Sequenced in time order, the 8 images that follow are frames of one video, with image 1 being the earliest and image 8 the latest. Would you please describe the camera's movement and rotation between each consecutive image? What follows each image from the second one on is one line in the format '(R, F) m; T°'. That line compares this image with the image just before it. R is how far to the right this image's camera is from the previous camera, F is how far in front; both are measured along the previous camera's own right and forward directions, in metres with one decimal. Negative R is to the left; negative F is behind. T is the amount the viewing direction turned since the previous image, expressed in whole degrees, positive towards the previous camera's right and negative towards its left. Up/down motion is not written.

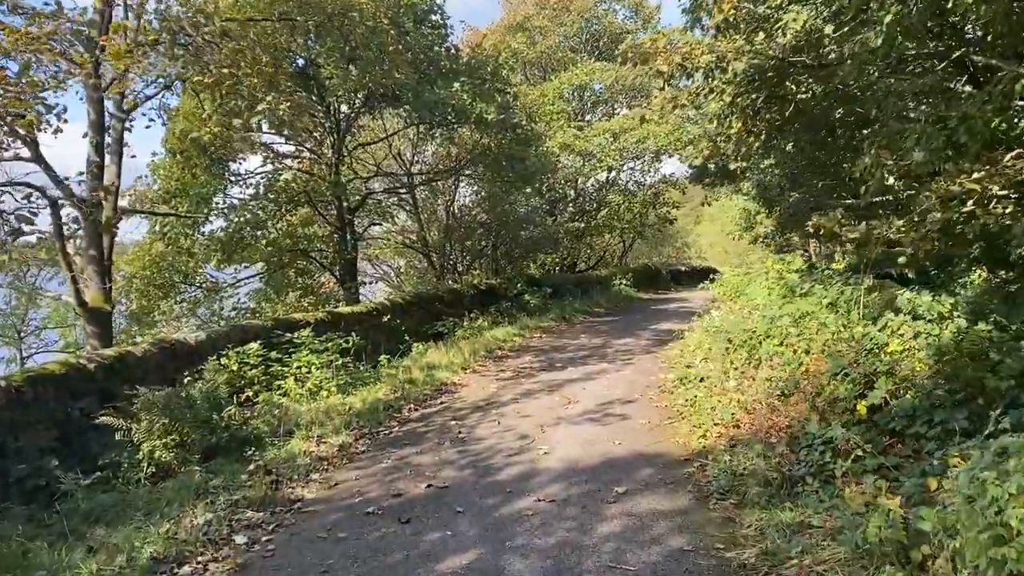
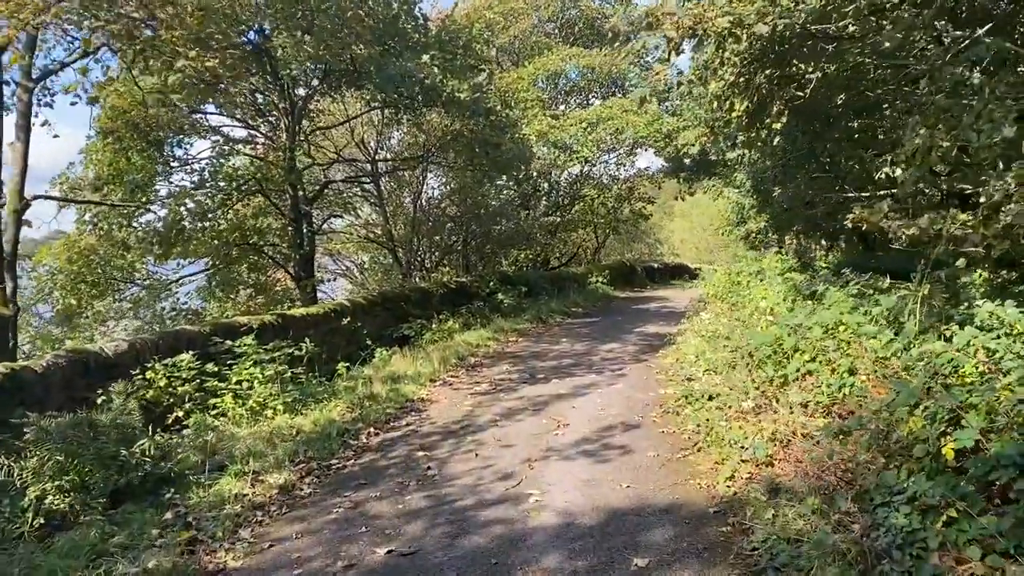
(-0.1, +1.1) m; +2°
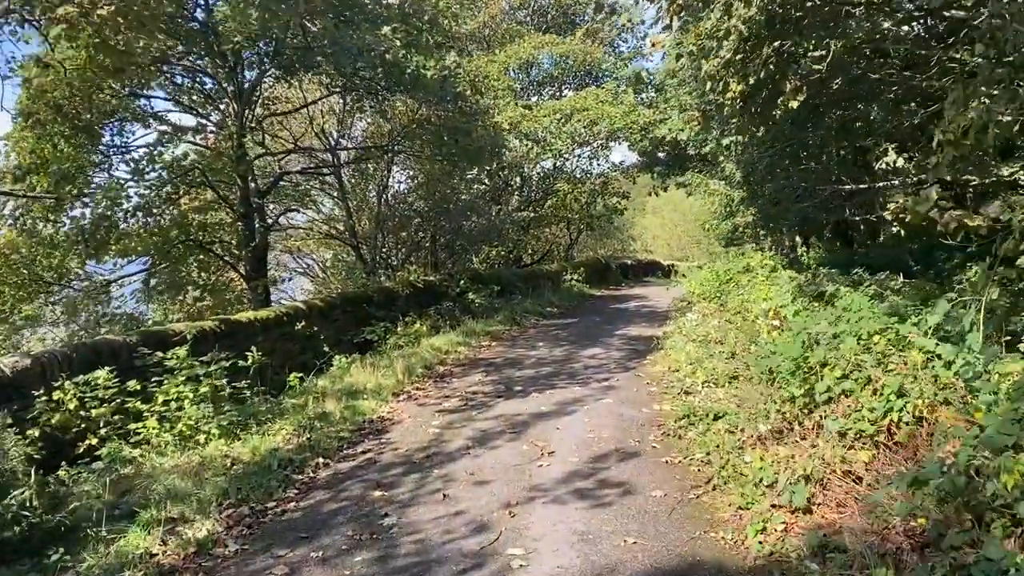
(0.0, +1.0) m; +2°
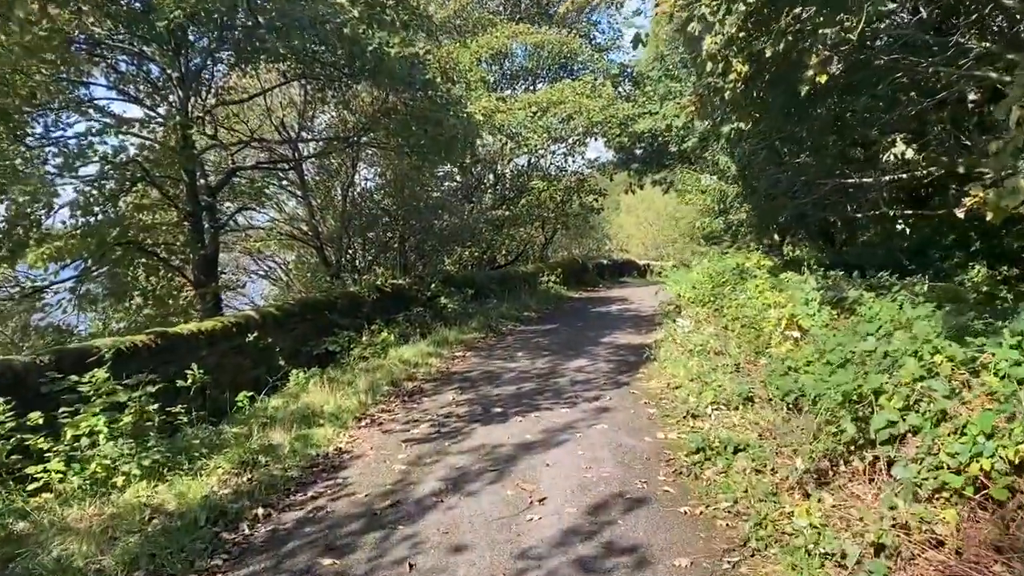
(0.0, +0.9) m; +2°
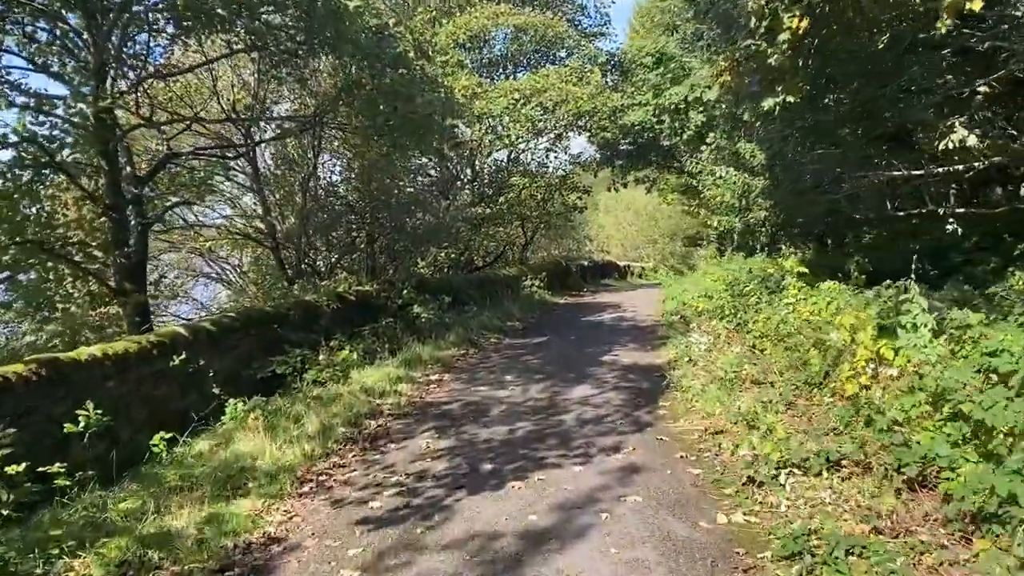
(-0.1, +1.6) m; +2°
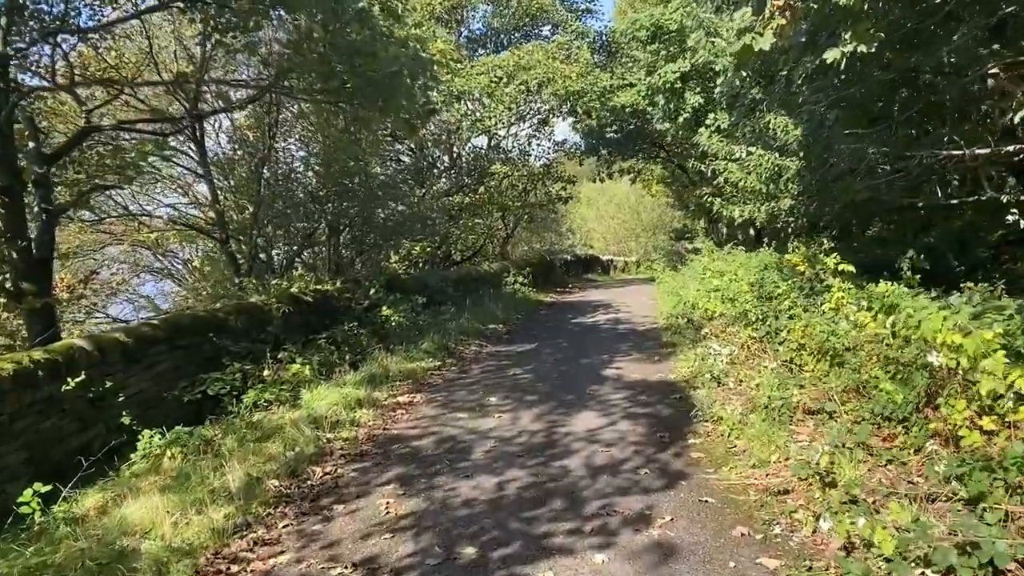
(-0.1, +1.5) m; +2°
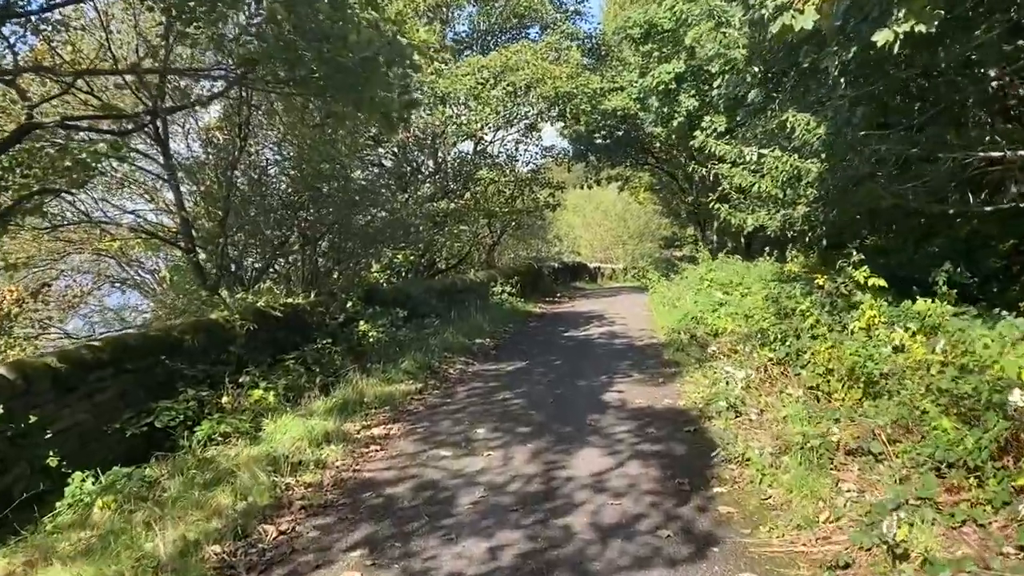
(0.0, +0.8) m; +1°
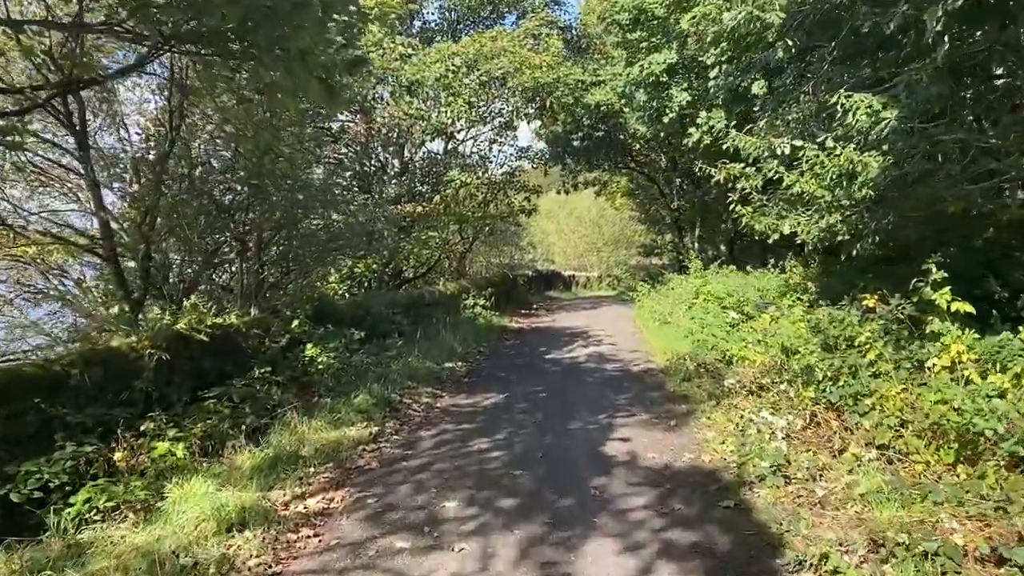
(-0.1, +1.4) m; +2°
